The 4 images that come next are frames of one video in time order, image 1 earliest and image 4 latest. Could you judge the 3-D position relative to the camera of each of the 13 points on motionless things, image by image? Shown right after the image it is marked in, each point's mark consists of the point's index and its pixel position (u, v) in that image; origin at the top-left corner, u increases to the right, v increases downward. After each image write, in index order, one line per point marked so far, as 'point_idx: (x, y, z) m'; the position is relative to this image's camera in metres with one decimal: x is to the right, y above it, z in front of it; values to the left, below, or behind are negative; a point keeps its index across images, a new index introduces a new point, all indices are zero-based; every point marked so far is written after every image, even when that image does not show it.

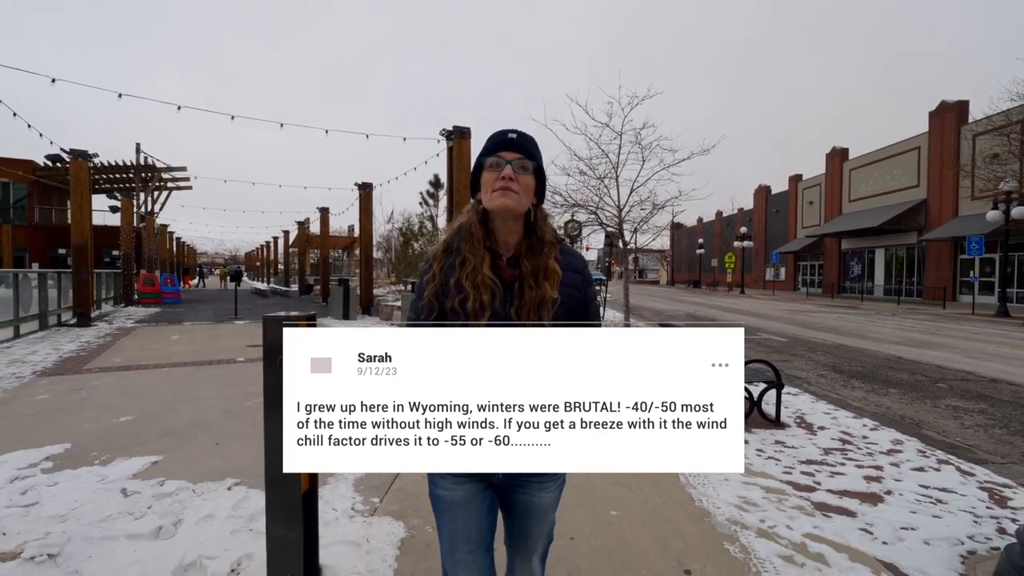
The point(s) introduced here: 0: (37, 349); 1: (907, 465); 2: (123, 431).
0: (-7.7, -1.0, +8.8) m
1: (+2.9, -1.3, +4.0) m
2: (-2.9, -1.1, +4.0) m
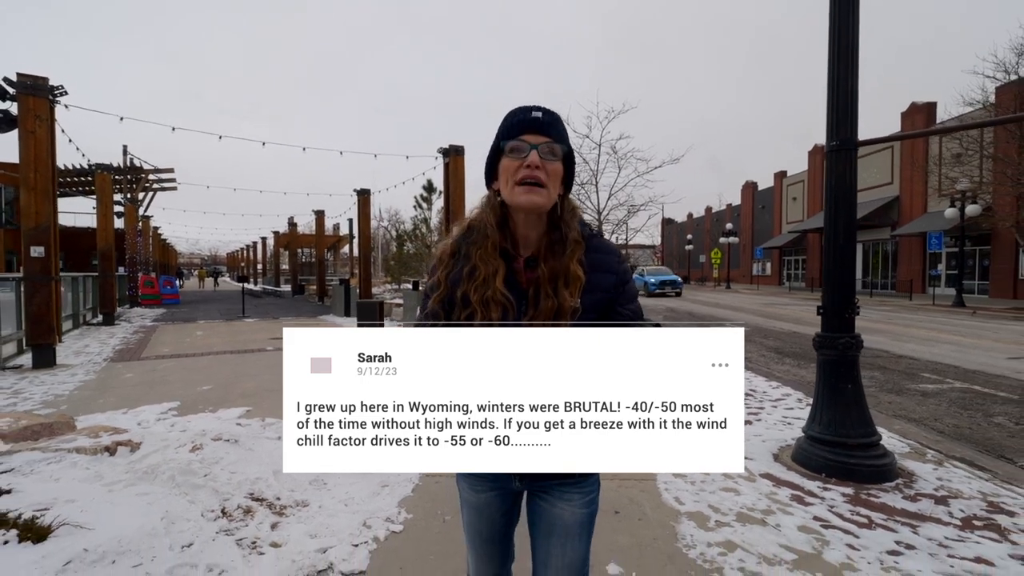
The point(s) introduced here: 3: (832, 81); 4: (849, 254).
0: (-7.9, -1.0, +10.0) m
1: (+2.8, -1.2, +5.5) m
2: (-3.0, -1.1, +5.4) m
3: (+2.6, +1.7, +4.5) m
4: (+2.6, +0.2, +4.1) m
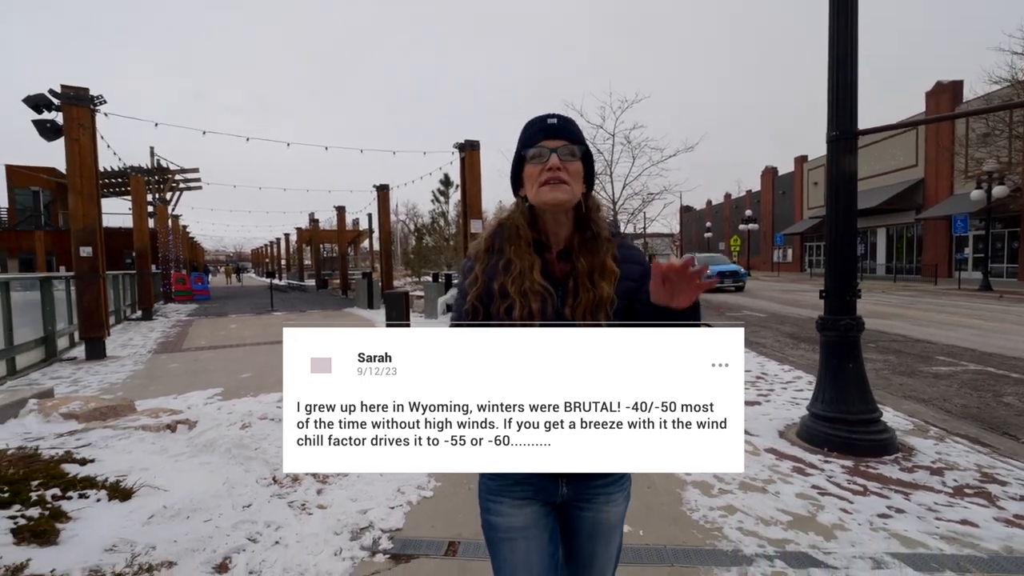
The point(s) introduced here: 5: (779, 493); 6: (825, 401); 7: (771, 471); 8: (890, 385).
0: (-7.6, -1.0, +10.6) m
1: (+3.0, -1.1, +5.7) m
2: (-2.8, -1.0, +5.8) m
3: (+2.8, +1.8, +4.6) m
4: (+2.7, +0.4, +4.3) m
5: (+1.6, -1.3, +3.2) m
6: (+2.5, -0.9, +4.2) m
7: (+1.8, -1.2, +3.6) m
8: (+3.8, -1.0, +5.4) m
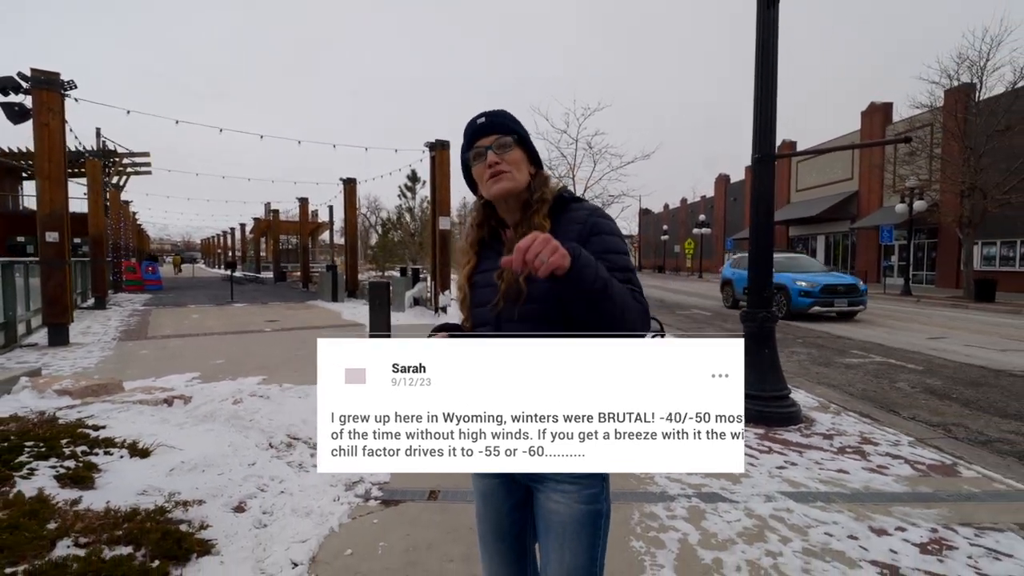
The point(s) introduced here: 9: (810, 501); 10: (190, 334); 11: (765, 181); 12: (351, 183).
0: (-8.3, -0.7, +10.4) m
1: (+2.6, -1.1, +6.4) m
2: (-3.2, -0.9, +6.0) m
3: (+2.5, +1.9, +5.3) m
4: (+2.4, +0.4, +5.0) m
5: (+1.4, -1.2, +3.8) m
6: (+2.2, -0.9, +4.9) m
7: (+1.5, -1.2, +4.2) m
8: (+3.4, -1.0, +6.1) m
9: (+1.8, -1.3, +3.1) m
10: (-5.2, -0.8, +8.6) m
11: (+2.5, +1.1, +5.1) m
12: (-6.0, +3.9, +19.6) m
